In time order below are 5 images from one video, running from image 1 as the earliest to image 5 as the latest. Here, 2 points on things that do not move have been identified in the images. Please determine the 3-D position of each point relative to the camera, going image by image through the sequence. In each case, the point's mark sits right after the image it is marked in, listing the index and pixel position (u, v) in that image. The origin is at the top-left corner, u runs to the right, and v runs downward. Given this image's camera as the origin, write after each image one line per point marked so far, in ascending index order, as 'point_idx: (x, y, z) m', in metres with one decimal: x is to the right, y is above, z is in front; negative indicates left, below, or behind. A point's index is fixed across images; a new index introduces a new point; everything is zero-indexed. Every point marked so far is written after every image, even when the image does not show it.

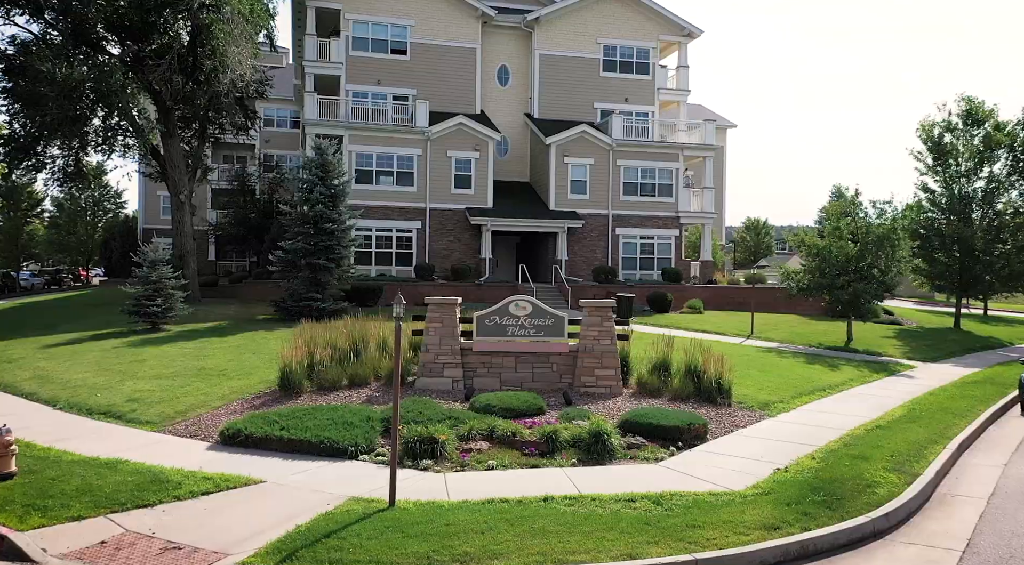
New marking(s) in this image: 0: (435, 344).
0: (-1.4, -1.2, +12.8) m
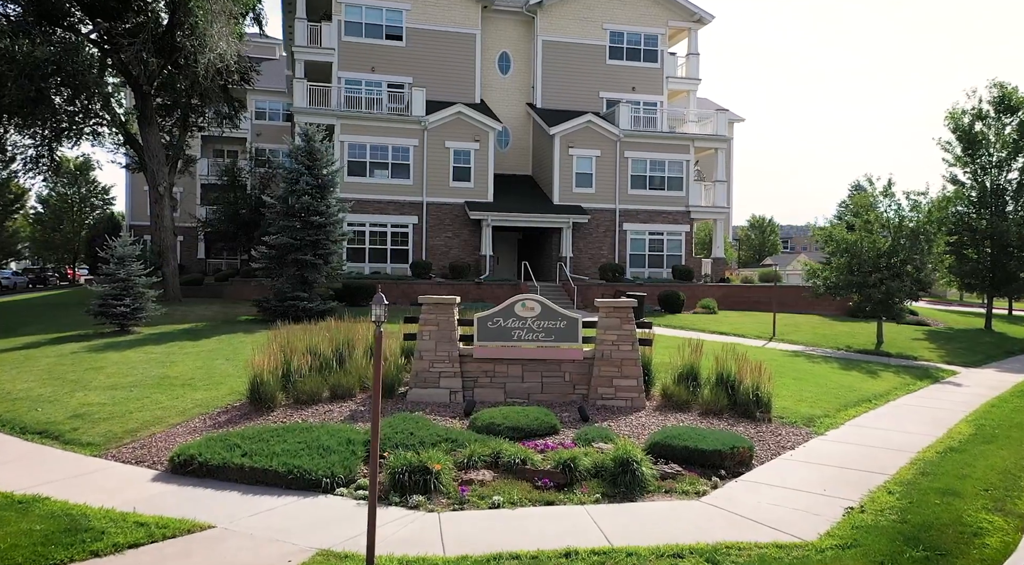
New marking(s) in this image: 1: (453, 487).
0: (-1.3, -1.1, +11.1) m
1: (-0.7, -2.3, +7.6) m
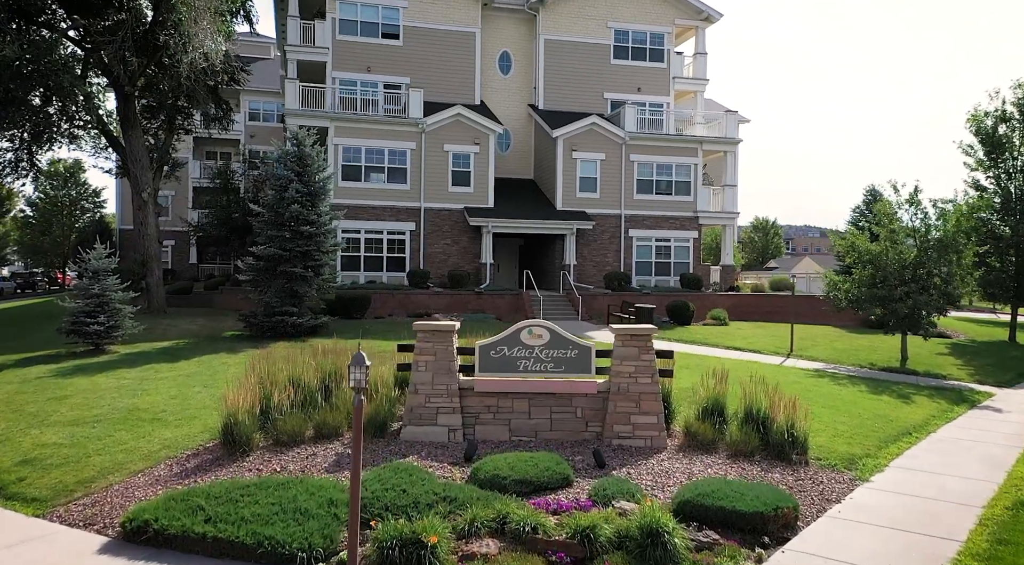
0: (-1.2, -1.5, +10.0) m
1: (-0.6, -2.7, +6.5) m
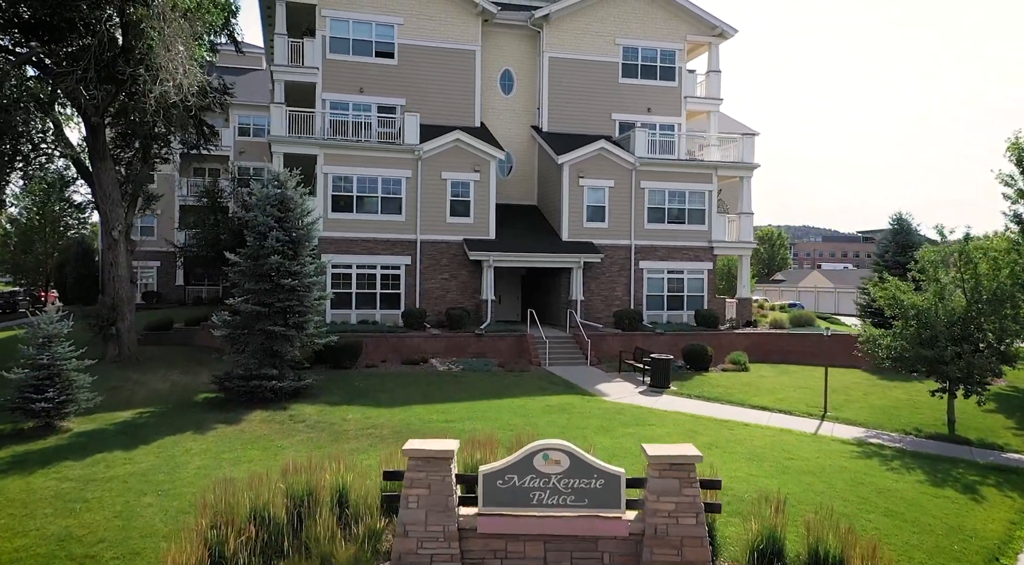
0: (-1.1, -2.9, +8.1) m
1: (-0.4, -4.1, +4.6) m
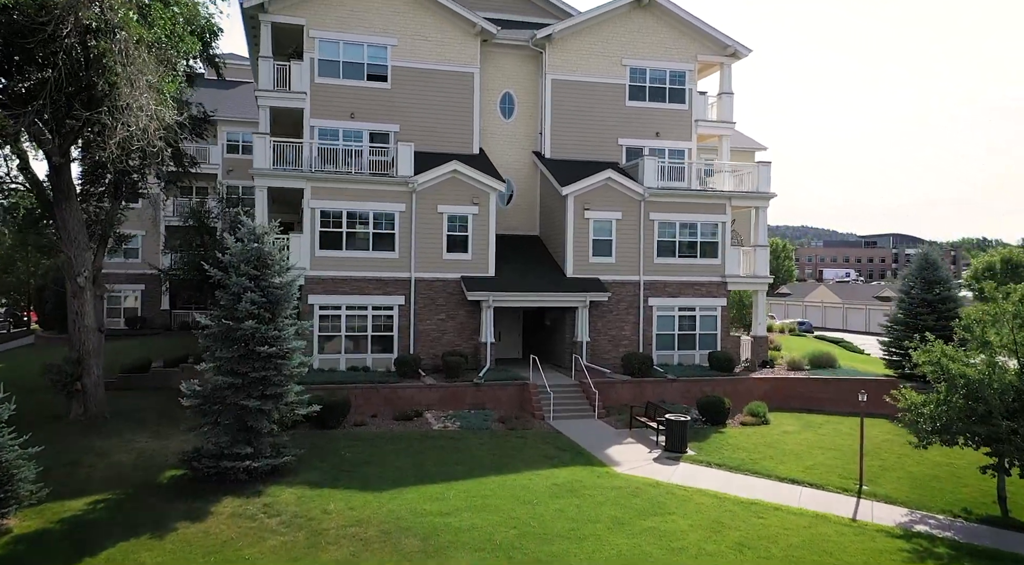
0: (-1.0, -4.3, +6.3) m
1: (-0.3, -5.5, +2.8) m
